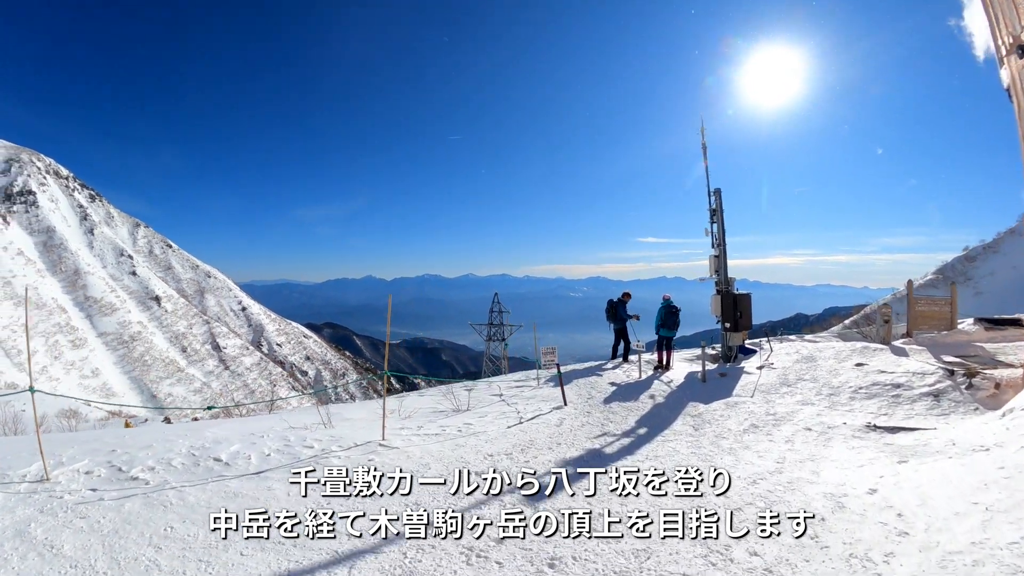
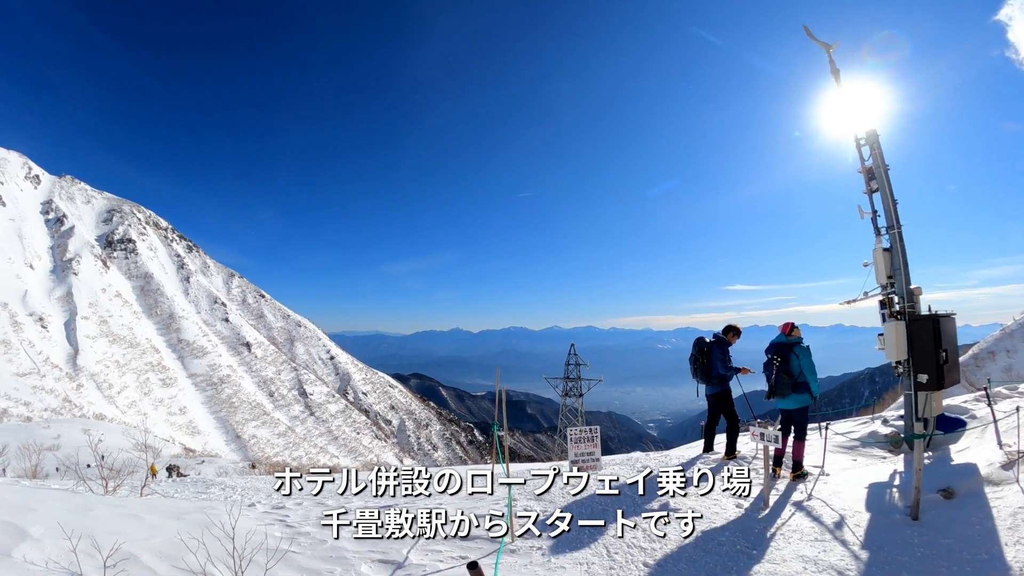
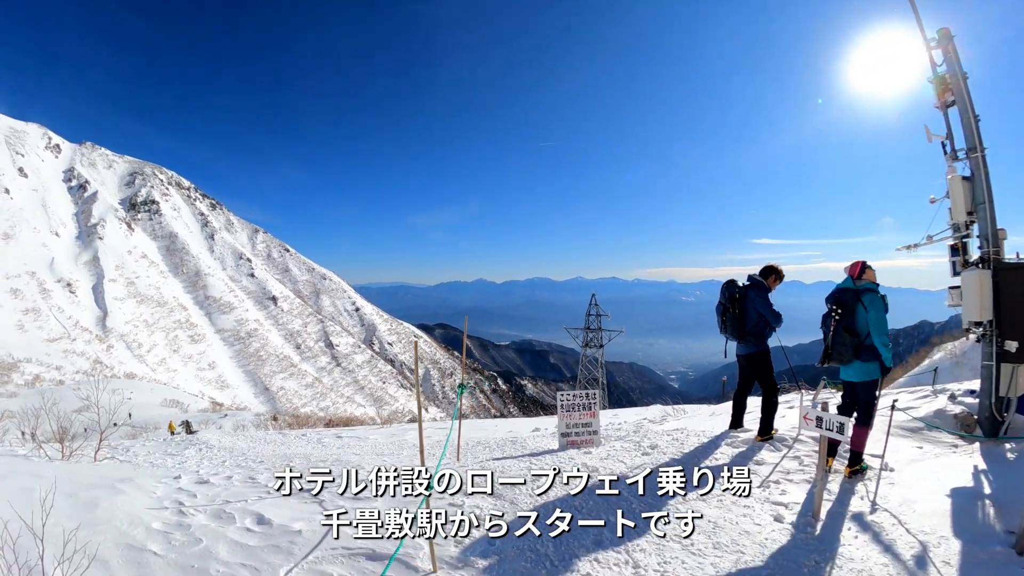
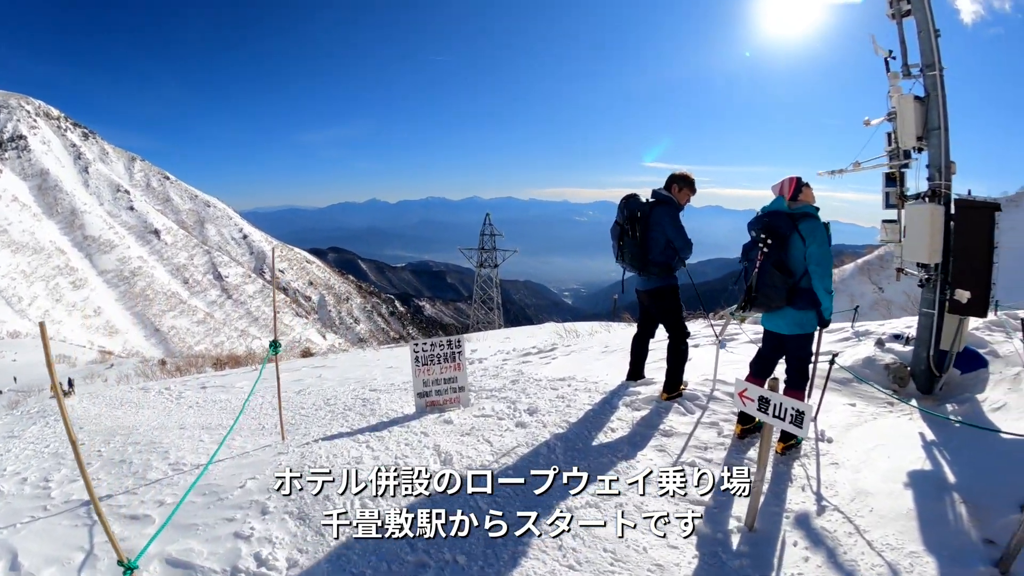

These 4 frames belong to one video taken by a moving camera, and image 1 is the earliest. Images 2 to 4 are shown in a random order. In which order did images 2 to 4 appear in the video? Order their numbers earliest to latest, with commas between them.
2, 3, 4
